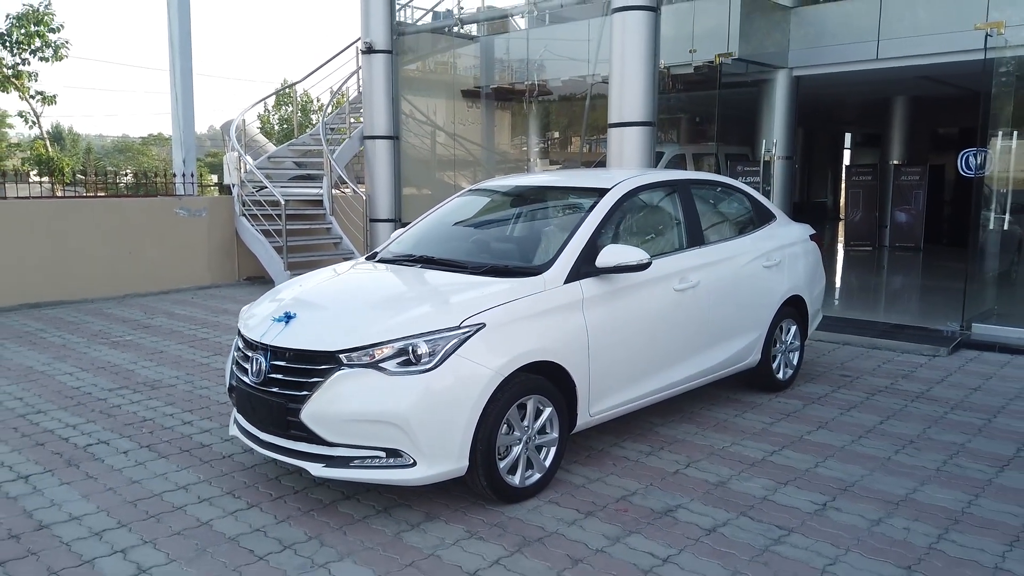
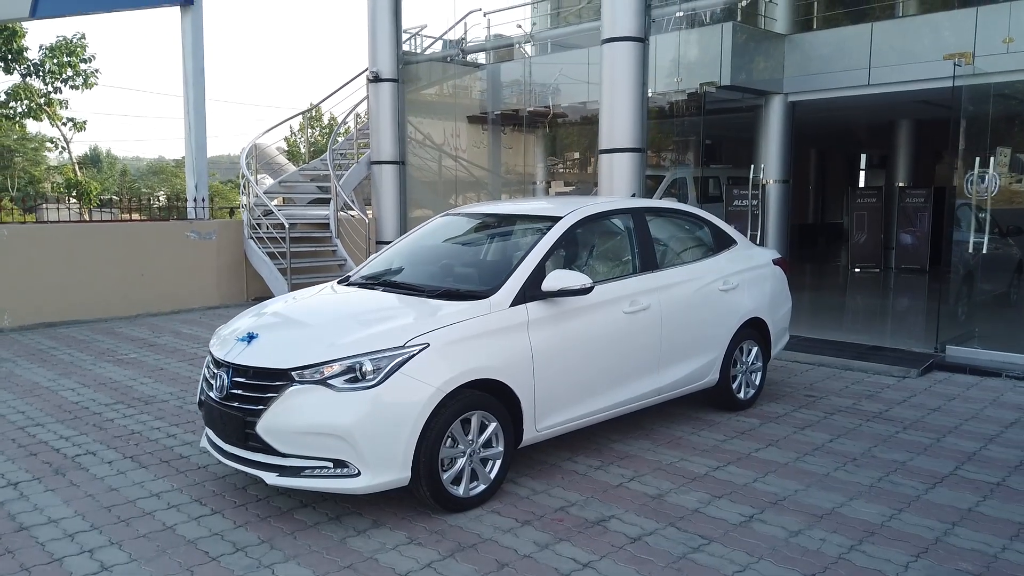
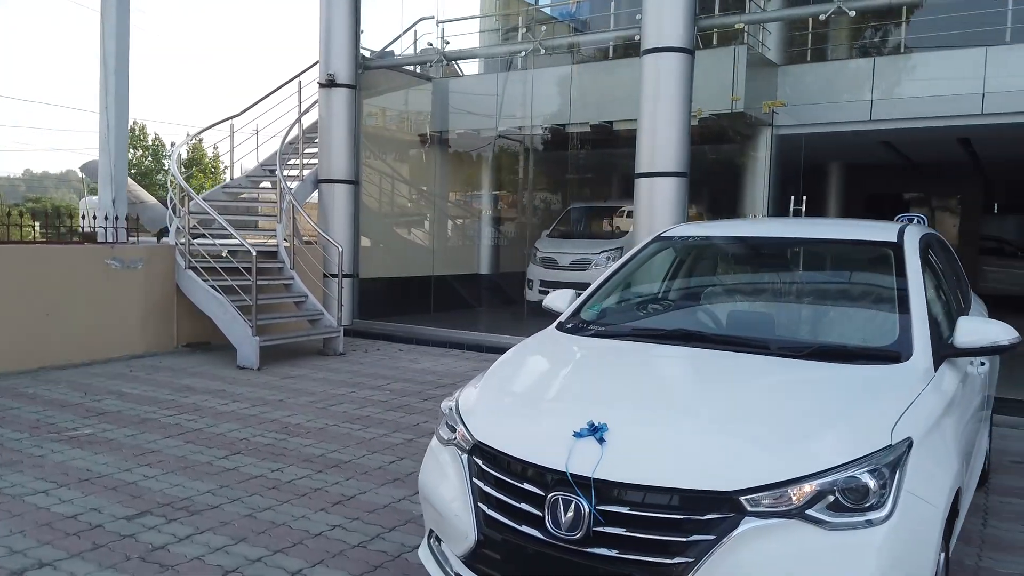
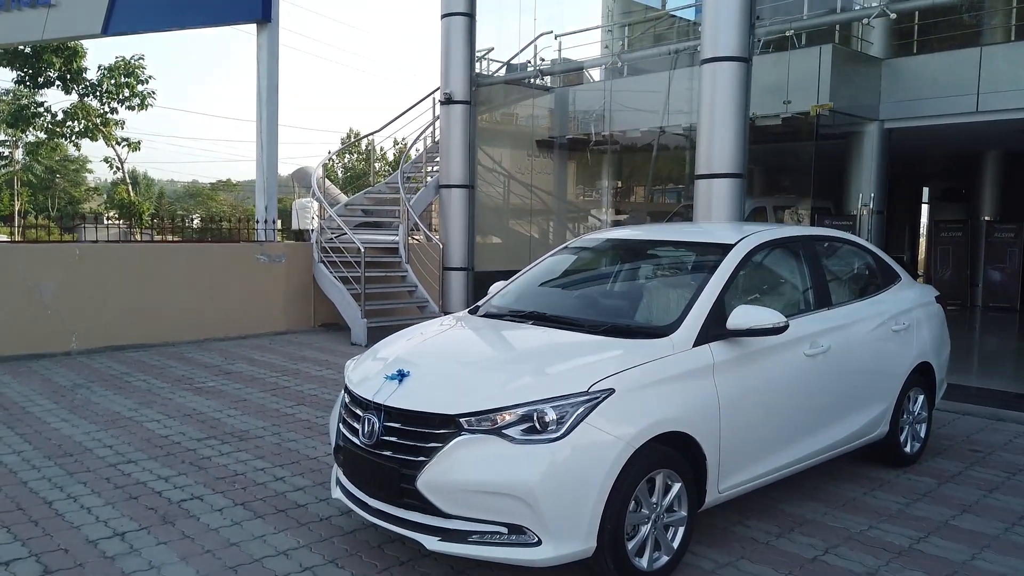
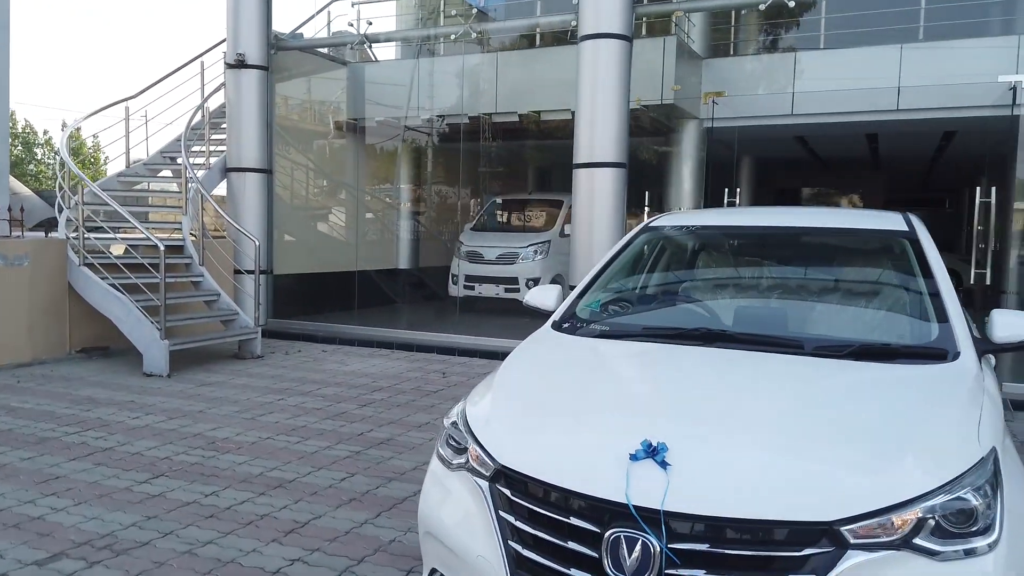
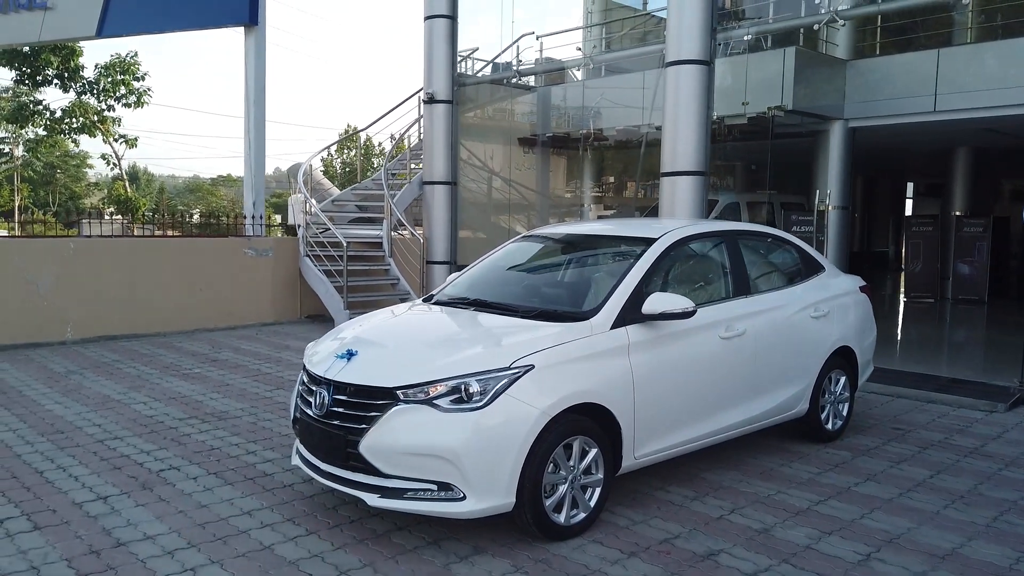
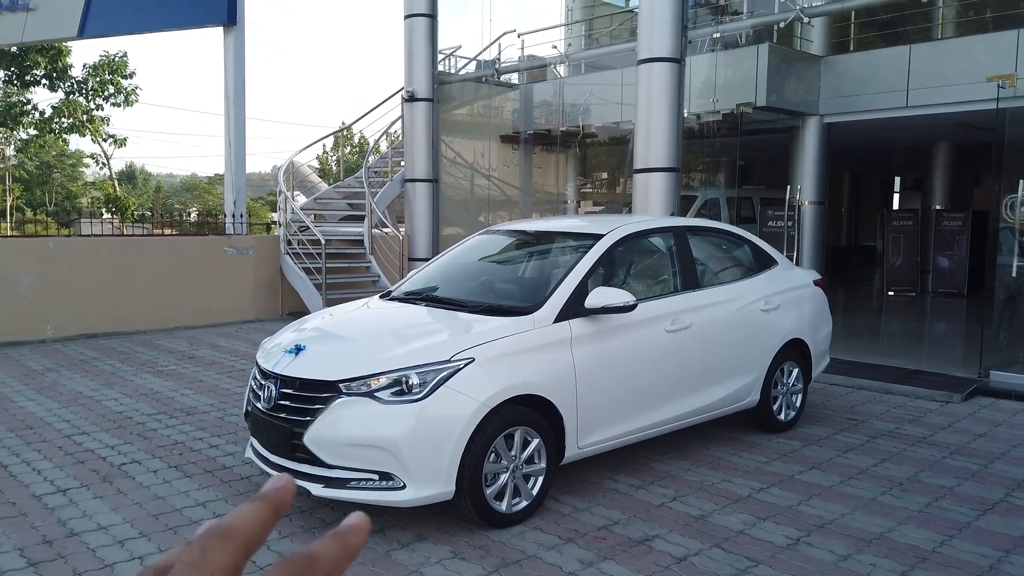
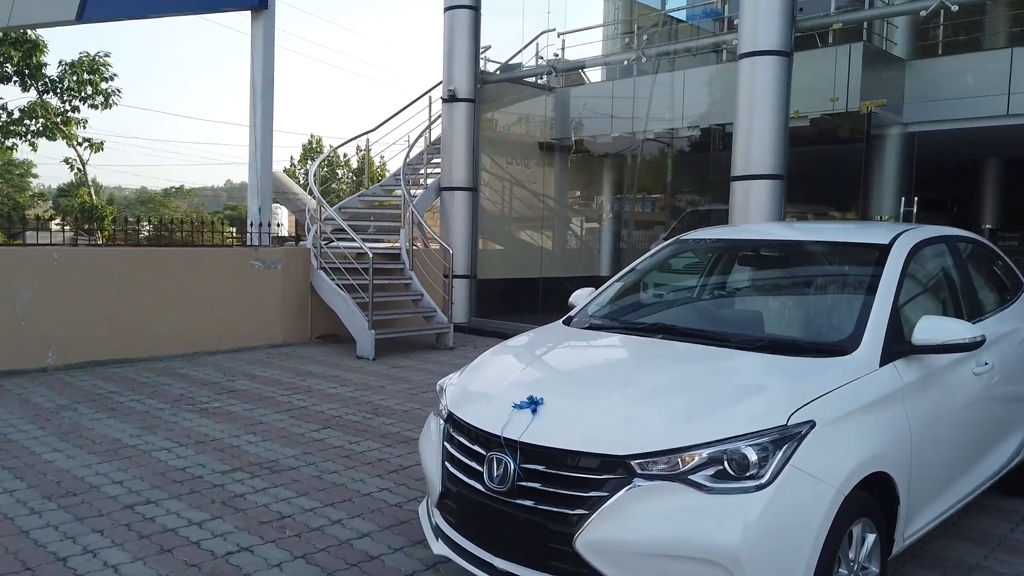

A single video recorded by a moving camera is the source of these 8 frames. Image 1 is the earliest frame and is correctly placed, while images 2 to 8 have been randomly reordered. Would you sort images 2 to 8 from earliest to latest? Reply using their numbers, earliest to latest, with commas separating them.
2, 7, 6, 4, 8, 3, 5
